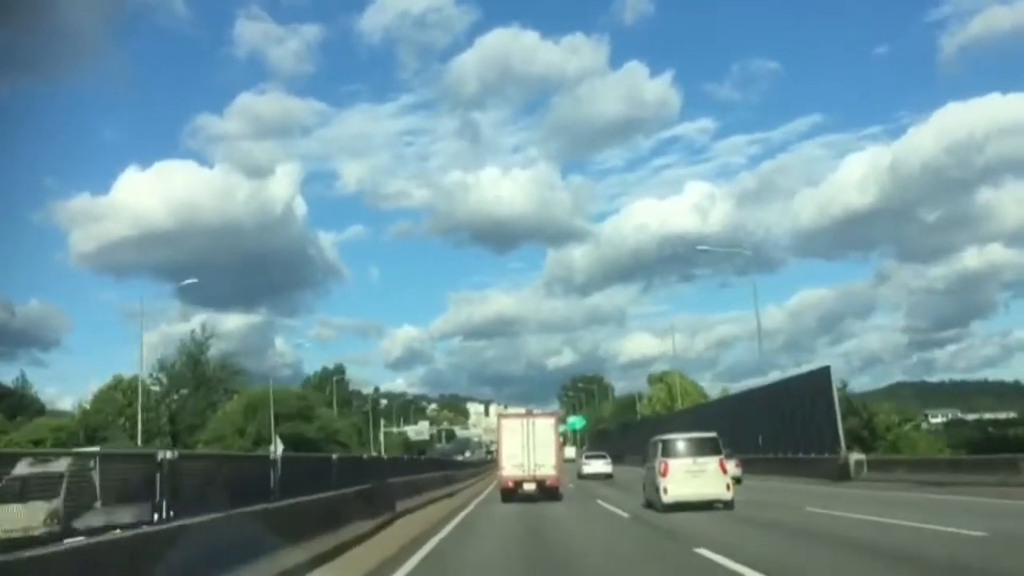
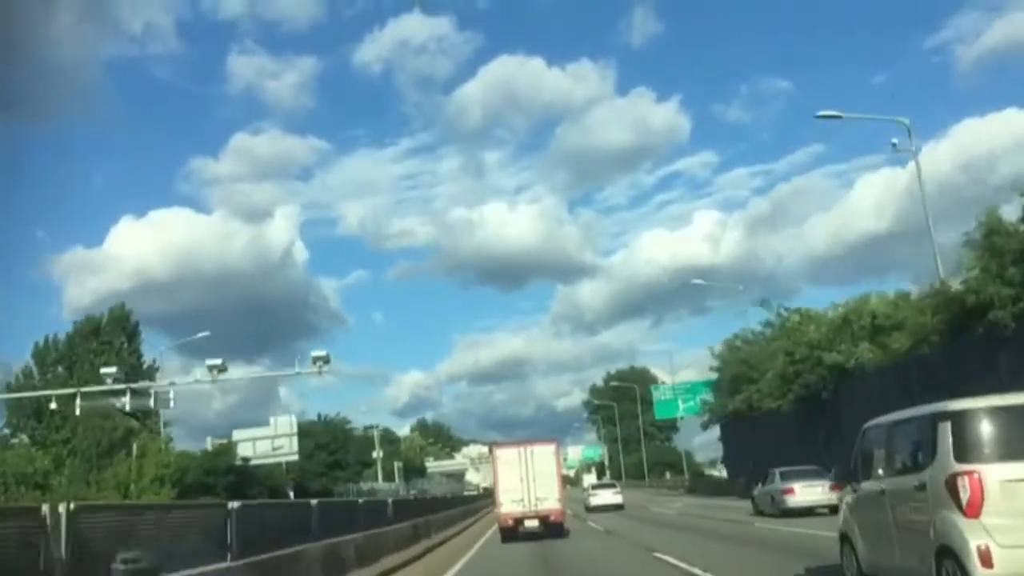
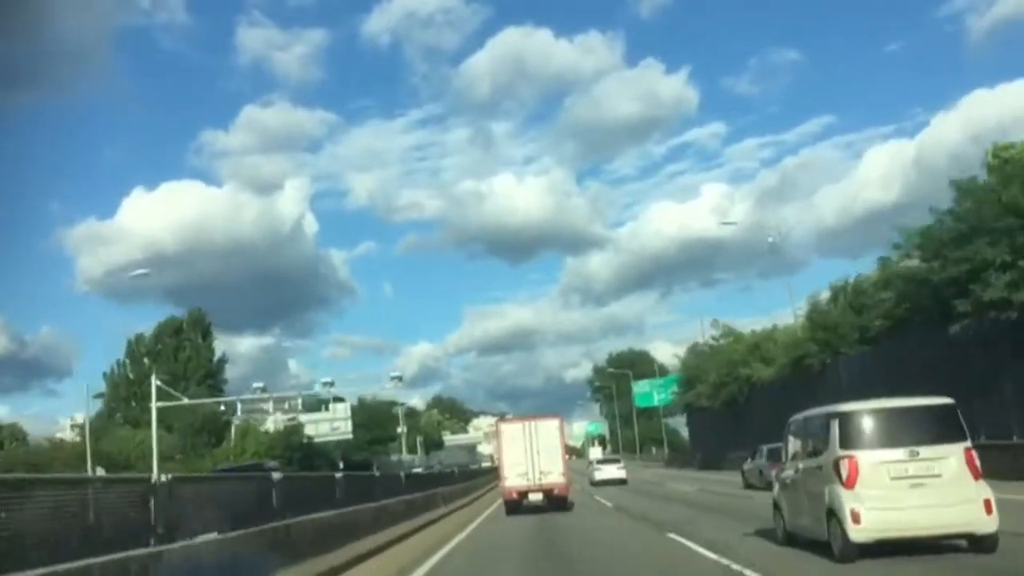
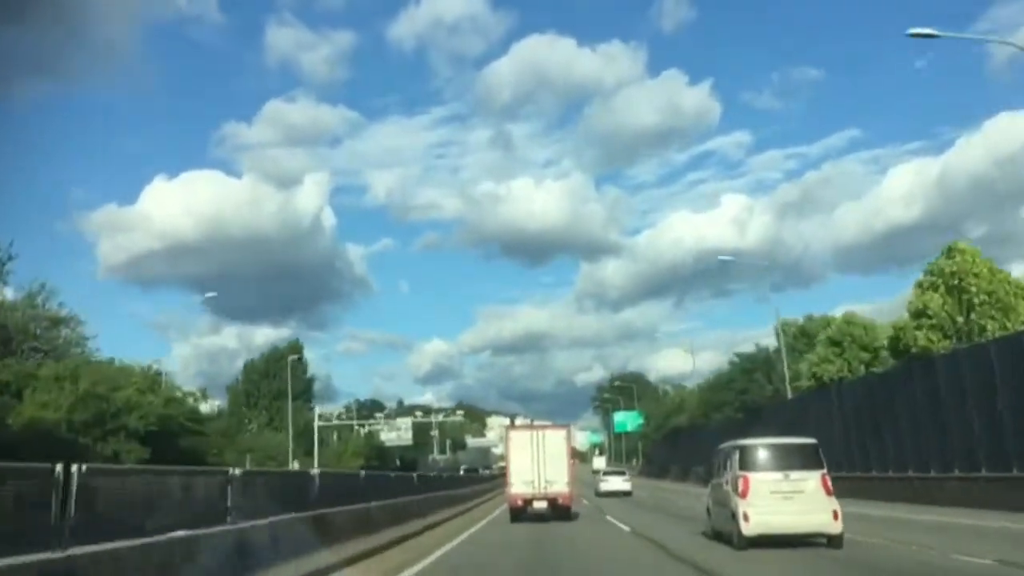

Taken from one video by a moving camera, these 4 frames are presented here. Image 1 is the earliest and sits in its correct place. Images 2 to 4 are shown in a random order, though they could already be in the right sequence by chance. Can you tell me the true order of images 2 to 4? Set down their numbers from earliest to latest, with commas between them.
4, 3, 2
